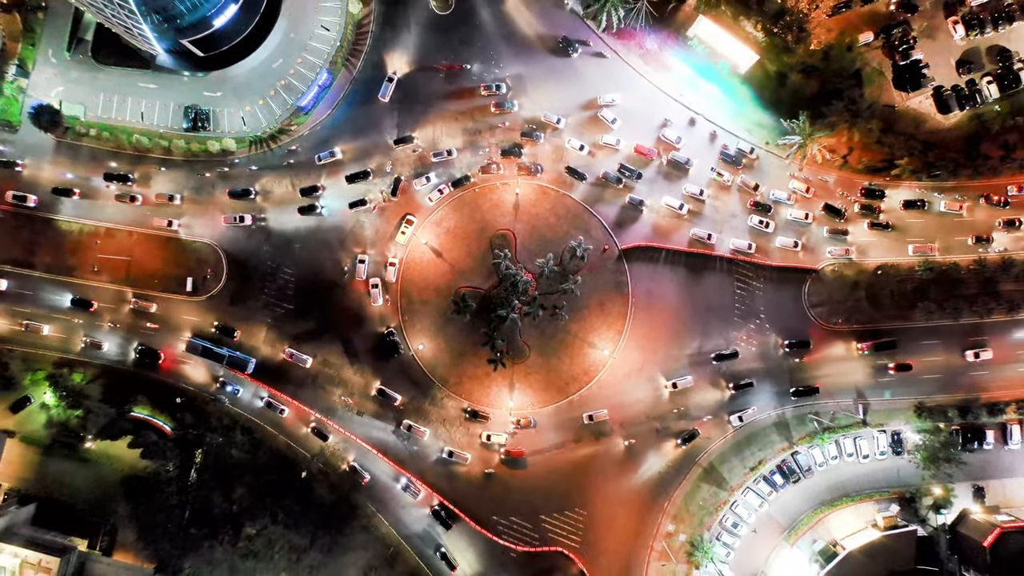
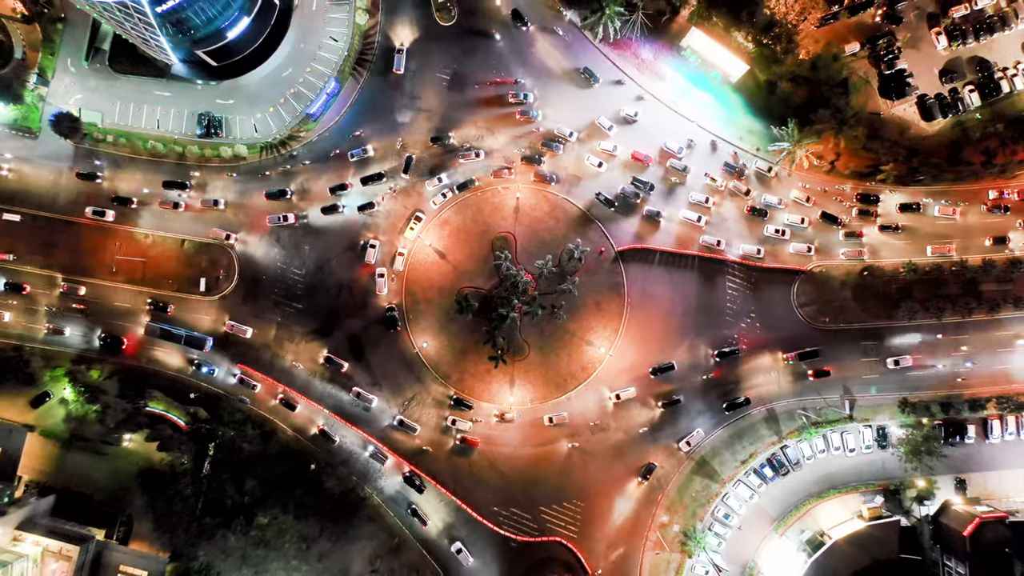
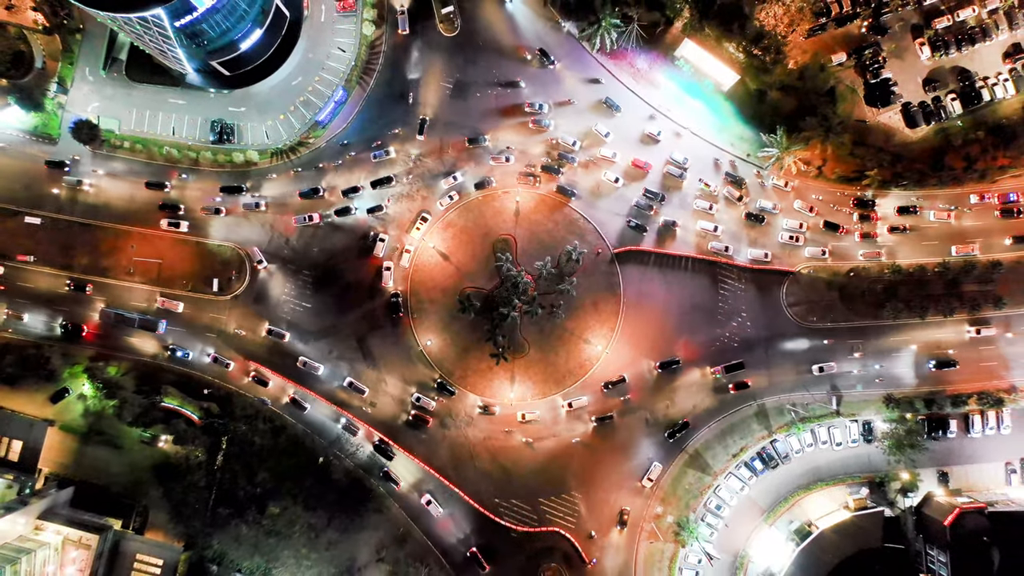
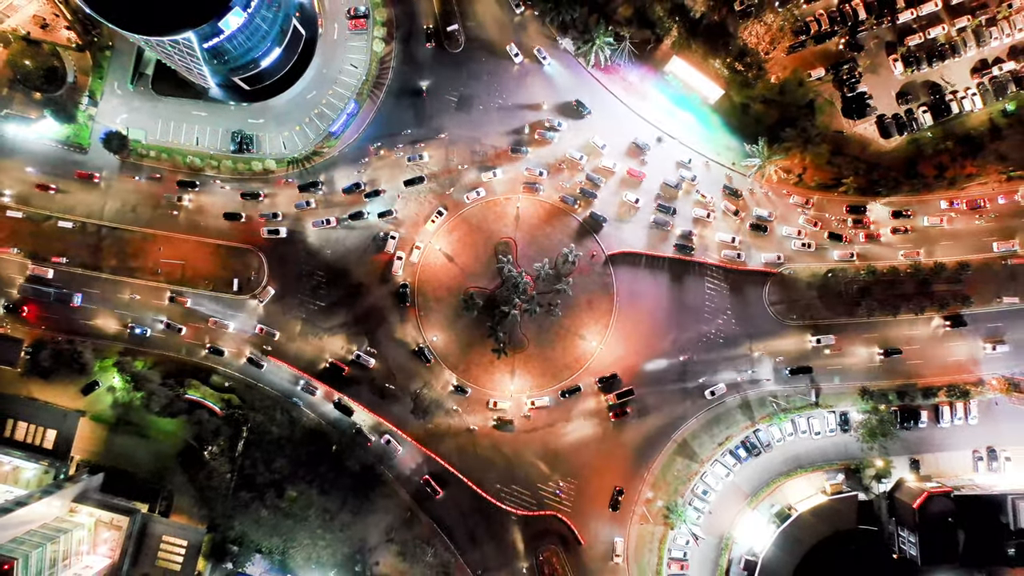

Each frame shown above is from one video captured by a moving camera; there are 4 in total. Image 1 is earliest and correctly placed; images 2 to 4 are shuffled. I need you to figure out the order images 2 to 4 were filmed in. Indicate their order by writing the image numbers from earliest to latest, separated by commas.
2, 3, 4
